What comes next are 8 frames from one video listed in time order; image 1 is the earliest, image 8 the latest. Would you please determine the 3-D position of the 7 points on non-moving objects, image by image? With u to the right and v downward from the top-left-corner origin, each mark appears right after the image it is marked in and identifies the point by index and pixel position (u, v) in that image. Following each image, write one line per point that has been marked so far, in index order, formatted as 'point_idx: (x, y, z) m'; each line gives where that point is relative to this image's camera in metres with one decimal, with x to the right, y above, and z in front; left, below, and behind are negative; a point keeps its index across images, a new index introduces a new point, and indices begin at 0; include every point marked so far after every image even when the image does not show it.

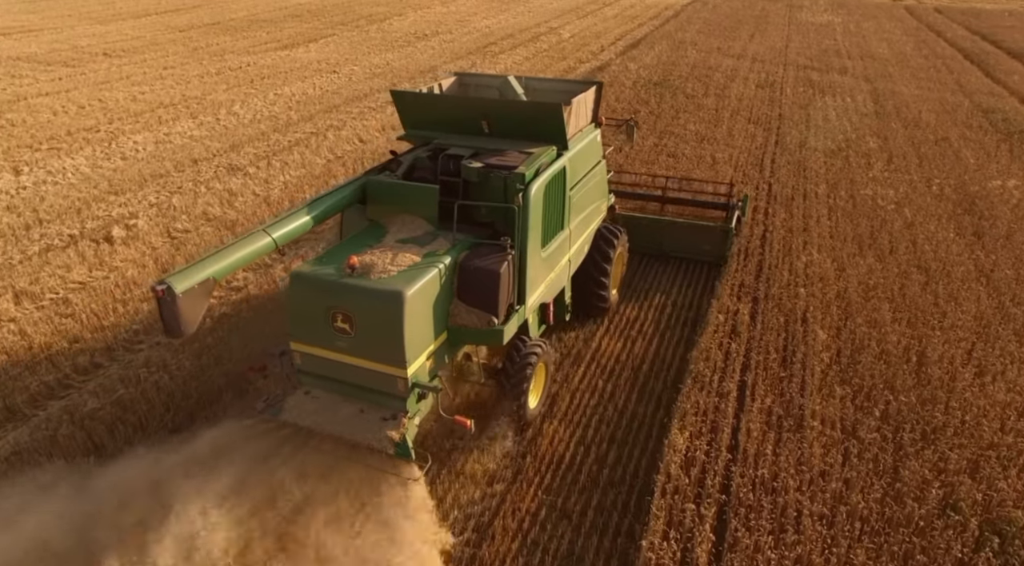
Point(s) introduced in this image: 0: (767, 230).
0: (+3.5, +0.7, +9.4) m
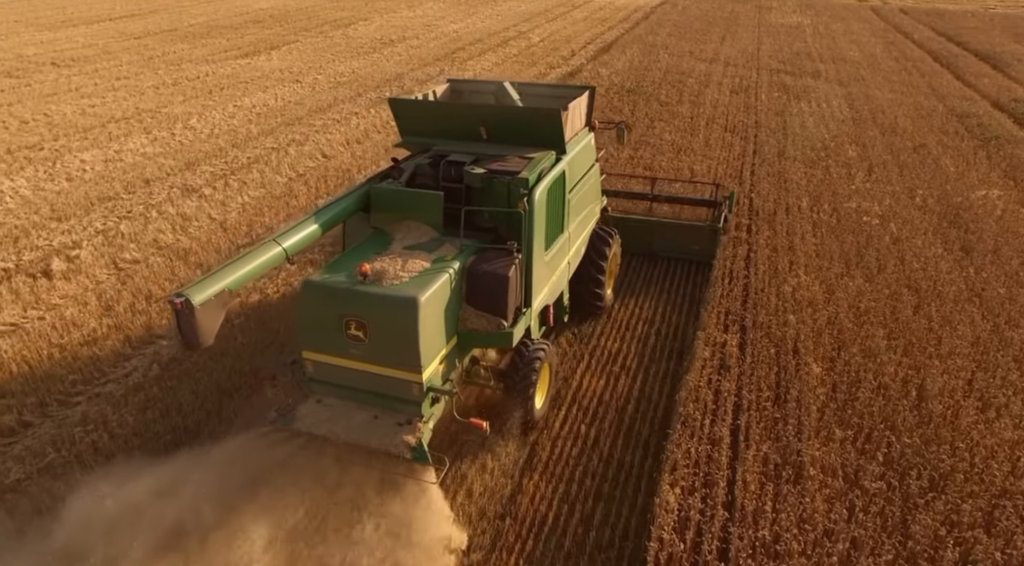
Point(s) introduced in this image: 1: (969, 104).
0: (+3.1, +0.4, +9.0) m
1: (+10.1, +4.0, +15.3) m
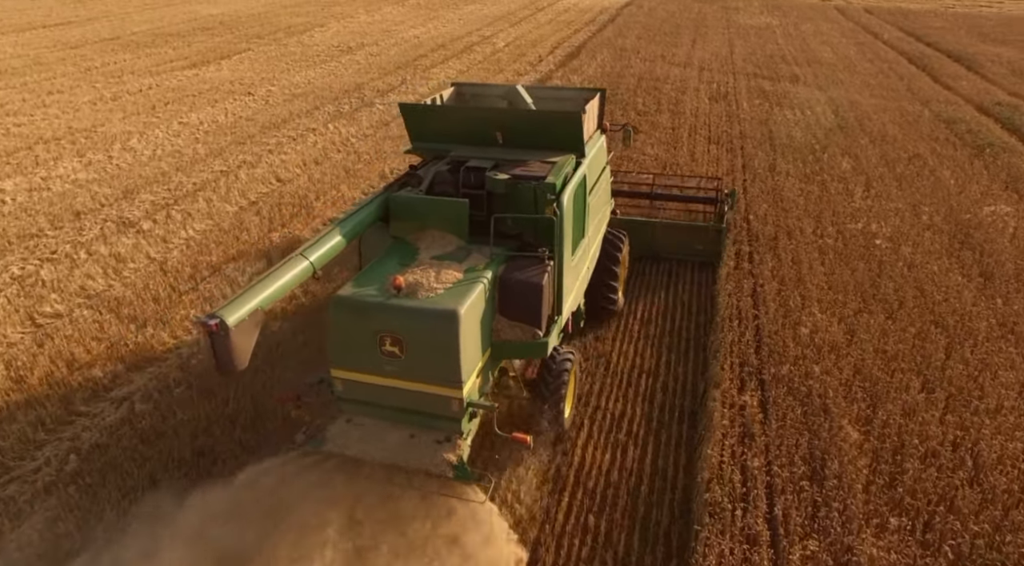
0: (+2.9, 0.0, +8.1) m
1: (+9.5, +3.8, +14.8) m
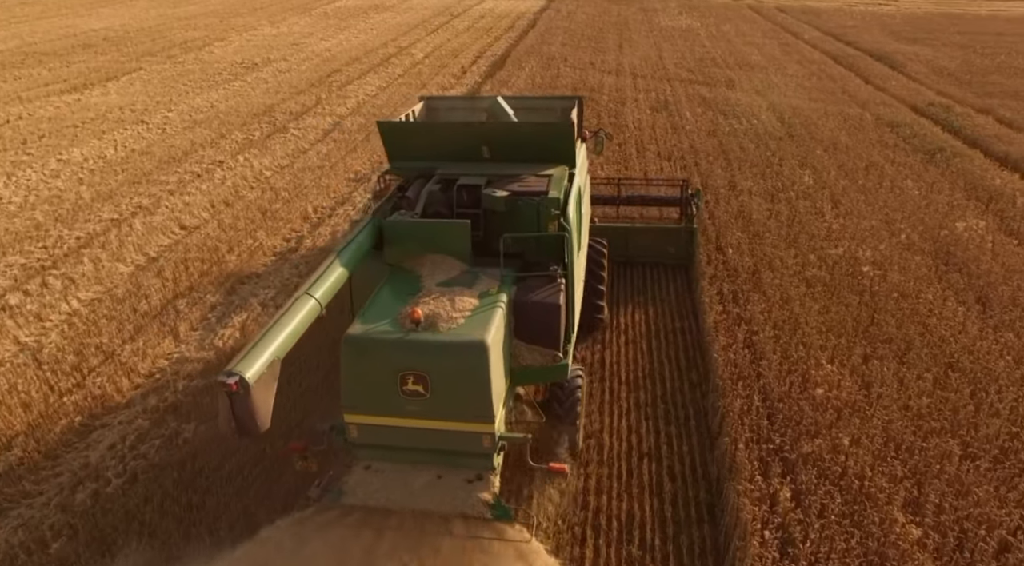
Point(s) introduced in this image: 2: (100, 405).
0: (+2.5, -0.5, +7.2) m
1: (+8.0, +3.7, +14.6) m
2: (-3.9, -1.1, +6.5) m
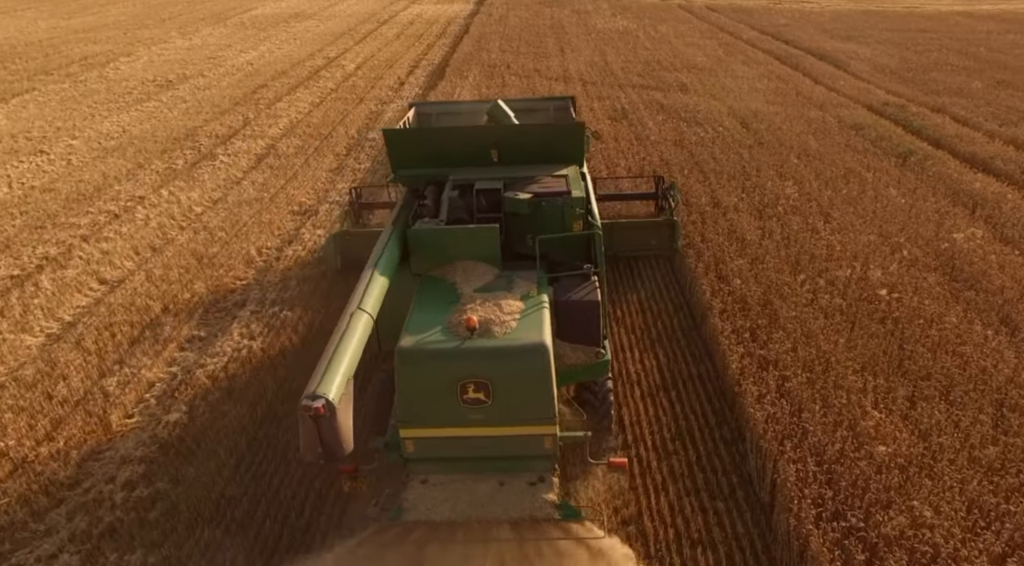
0: (+2.5, -0.8, +6.5) m
1: (+7.0, +3.6, +14.4) m
2: (-3.7, -1.9, +5.1) m
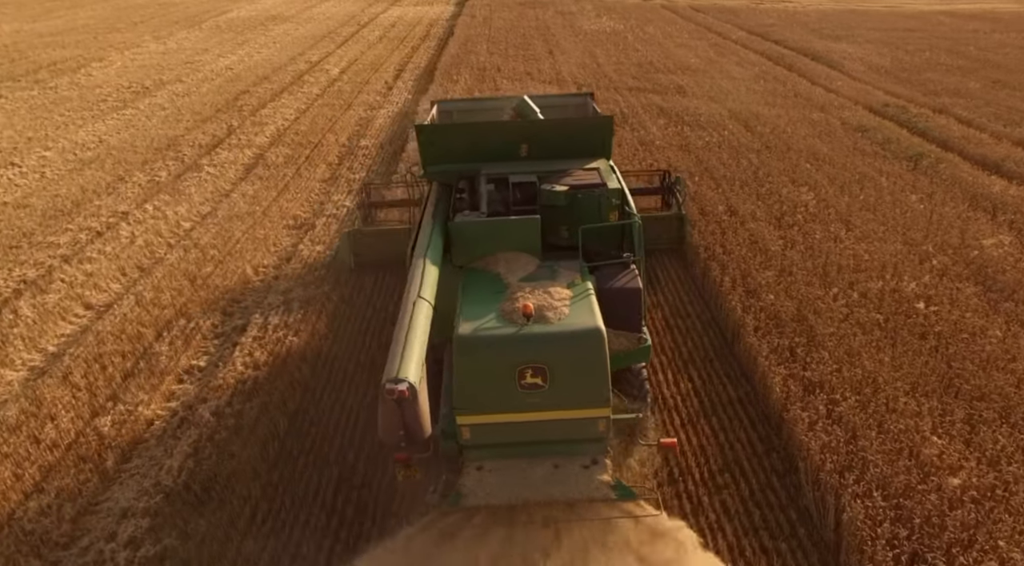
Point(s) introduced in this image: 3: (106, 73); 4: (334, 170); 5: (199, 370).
0: (+2.8, -1.0, +6.2) m
1: (+7.0, +3.5, +14.2) m
2: (-3.3, -2.1, +4.6) m
3: (-11.6, +6.0, +19.8) m
4: (-3.2, +2.0, +12.4) m
5: (-3.2, -0.9, +7.1) m
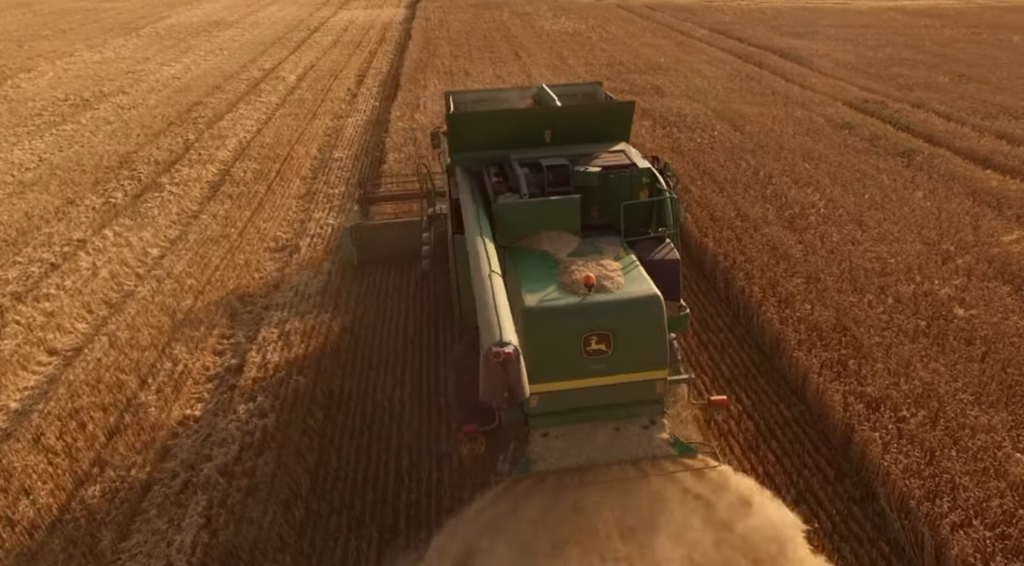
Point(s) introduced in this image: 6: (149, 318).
0: (+3.2, -1.1, +5.8) m
1: (+6.5, +3.6, +14.1) m
2: (-2.7, -2.5, +3.7) m
3: (-12.5, +5.2, +18.3) m
4: (-3.4, +1.6, +11.6) m
5: (-2.9, -1.2, +6.2) m
6: (-4.1, -0.4, +7.8) m
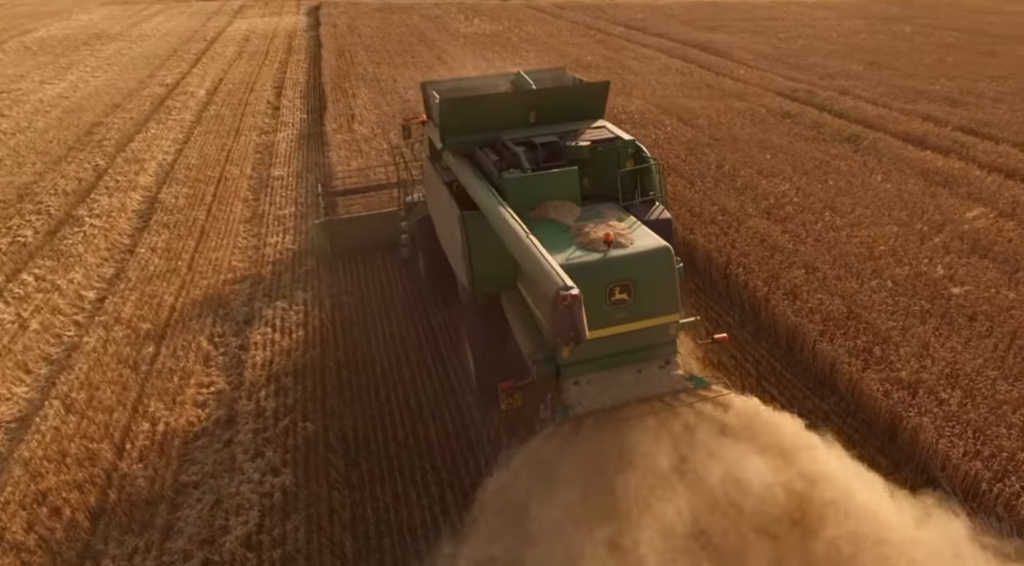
0: (+3.6, -1.0, +5.8) m
1: (+5.3, +3.9, +14.5) m
2: (-1.9, -2.8, +3.0) m
3: (-14.2, +3.9, +16.0) m
4: (-4.0, +1.2, +10.6) m
5: (-2.5, -1.6, +5.4) m
6: (-3.9, -0.9, +6.8) m
